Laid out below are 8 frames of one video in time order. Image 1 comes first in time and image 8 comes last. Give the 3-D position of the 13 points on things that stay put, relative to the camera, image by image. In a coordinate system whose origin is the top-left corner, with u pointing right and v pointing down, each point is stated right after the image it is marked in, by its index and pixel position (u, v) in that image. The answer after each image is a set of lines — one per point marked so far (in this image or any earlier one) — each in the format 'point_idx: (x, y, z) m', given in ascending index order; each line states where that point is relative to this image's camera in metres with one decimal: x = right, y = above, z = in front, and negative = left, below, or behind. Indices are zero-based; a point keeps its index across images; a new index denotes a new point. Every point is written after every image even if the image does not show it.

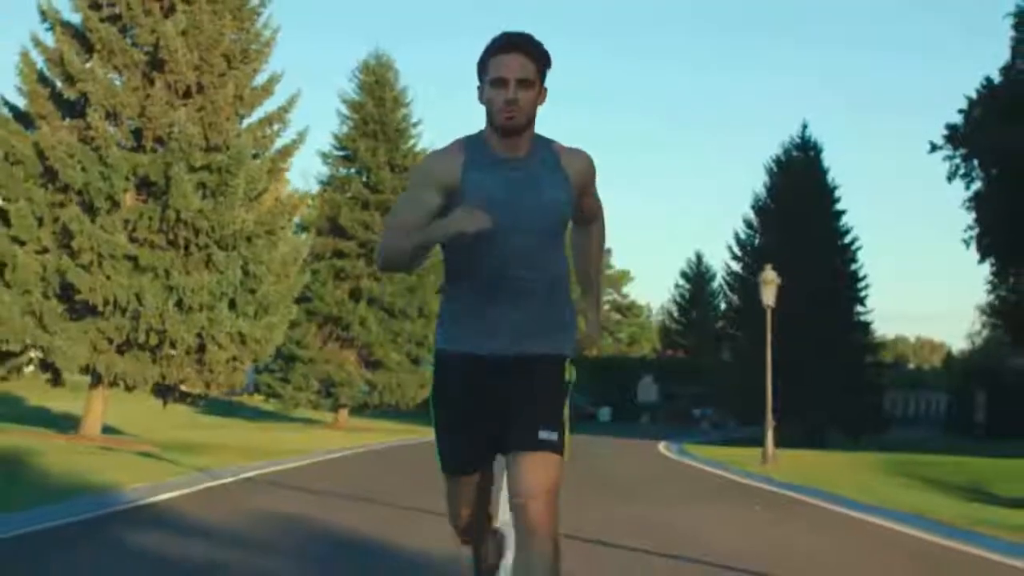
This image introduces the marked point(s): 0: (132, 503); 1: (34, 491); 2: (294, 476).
0: (-3.7, -2.1, +14.6) m
1: (-5.4, -2.3, +16.4) m
2: (-2.8, -2.4, +18.9) m
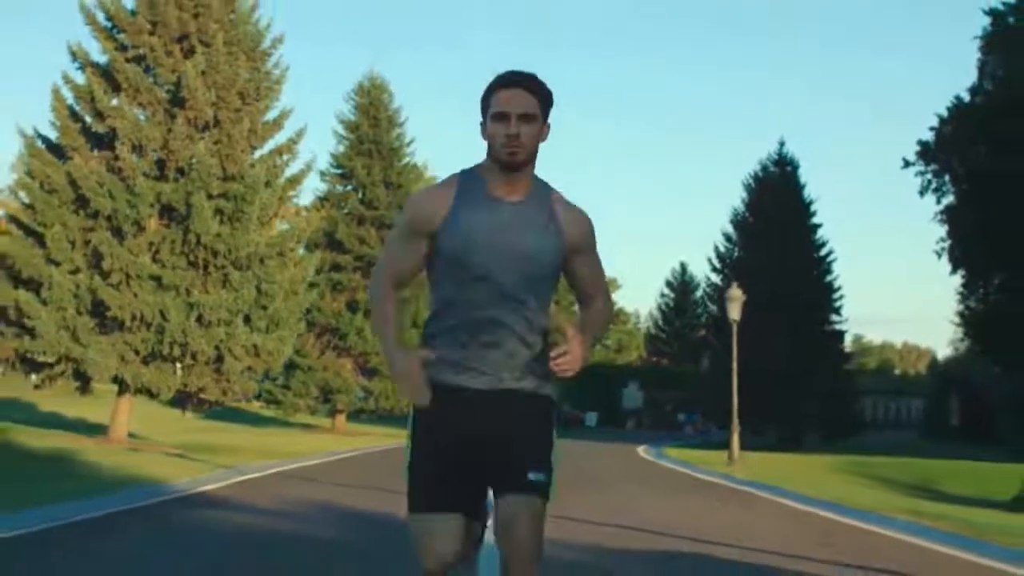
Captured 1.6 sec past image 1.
0: (-3.9, -2.4, +17.4) m
1: (-5.5, -2.6, +19.1) m
2: (-3.0, -2.8, +21.7) m
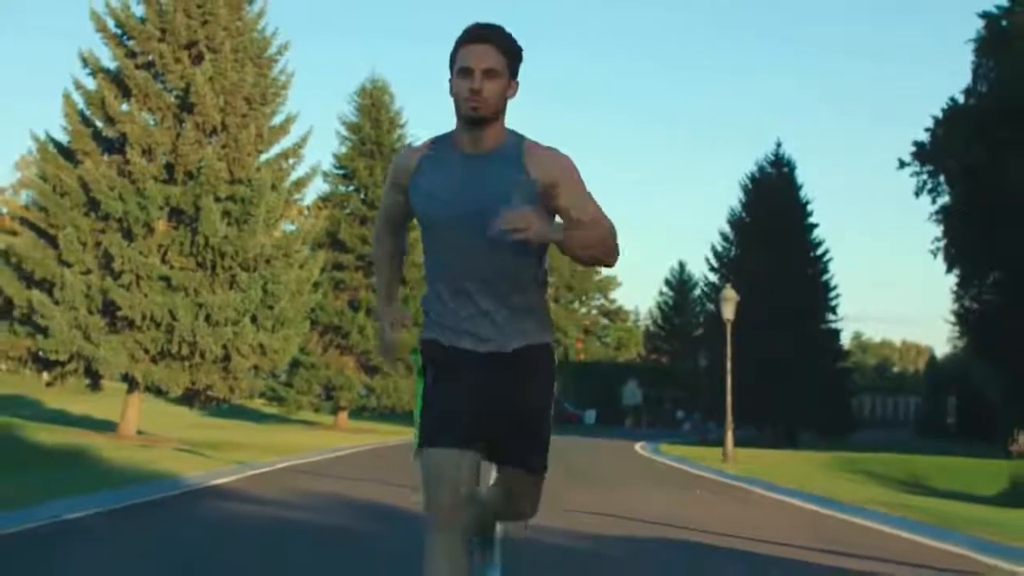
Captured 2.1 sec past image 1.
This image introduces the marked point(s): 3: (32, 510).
0: (-3.9, -2.5, +18.2) m
1: (-5.5, -2.6, +20.0) m
2: (-3.0, -2.8, +22.5) m
3: (-5.3, -2.4, +15.9) m
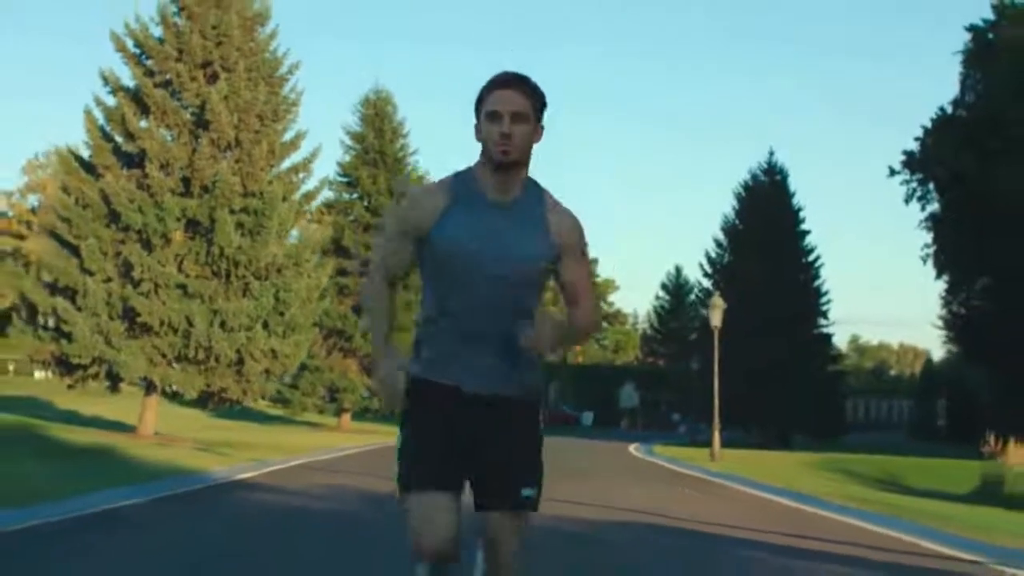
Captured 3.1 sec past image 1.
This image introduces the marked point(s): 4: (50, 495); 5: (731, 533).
0: (-3.9, -2.6, +19.9) m
1: (-5.6, -2.7, +21.6) m
2: (-3.1, -2.9, +24.2) m
3: (-5.3, -2.6, +17.6) m
4: (-5.7, -2.6, +18.1) m
5: (+2.5, -2.7, +16.3) m
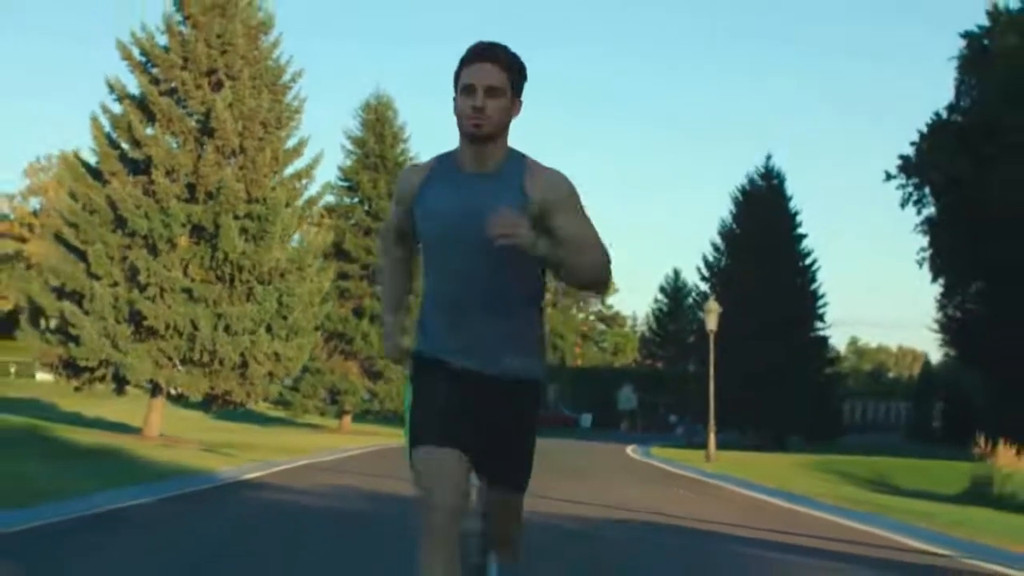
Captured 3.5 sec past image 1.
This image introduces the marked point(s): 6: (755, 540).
0: (-4.0, -2.7, +20.5) m
1: (-5.6, -2.8, +22.3) m
2: (-3.1, -3.0, +24.8) m
3: (-5.3, -2.6, +18.2) m
4: (-5.7, -2.6, +18.7) m
5: (+2.4, -2.8, +16.9) m
6: (+2.6, -2.7, +15.7) m
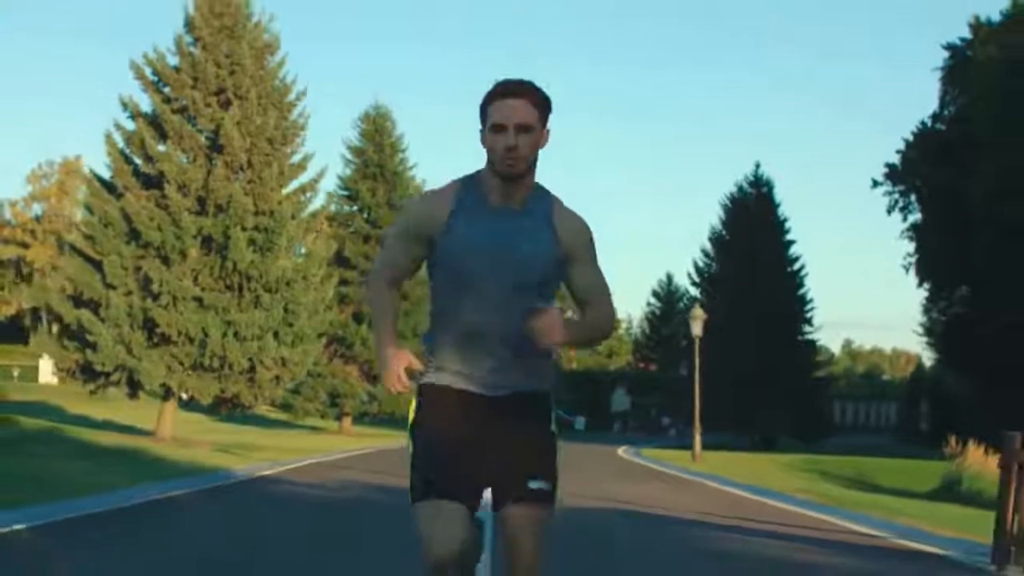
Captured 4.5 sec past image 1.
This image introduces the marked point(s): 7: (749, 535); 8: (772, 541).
0: (-4.0, -2.9, +22.2) m
1: (-5.7, -3.0, +24.0) m
2: (-3.2, -3.2, +26.5) m
3: (-5.4, -2.8, +19.9) m
4: (-5.8, -2.8, +20.4) m
5: (+2.4, -3.0, +18.6) m
6: (+2.6, -2.9, +17.4) m
7: (+2.7, -2.8, +16.4) m
8: (+2.8, -2.7, +15.6) m
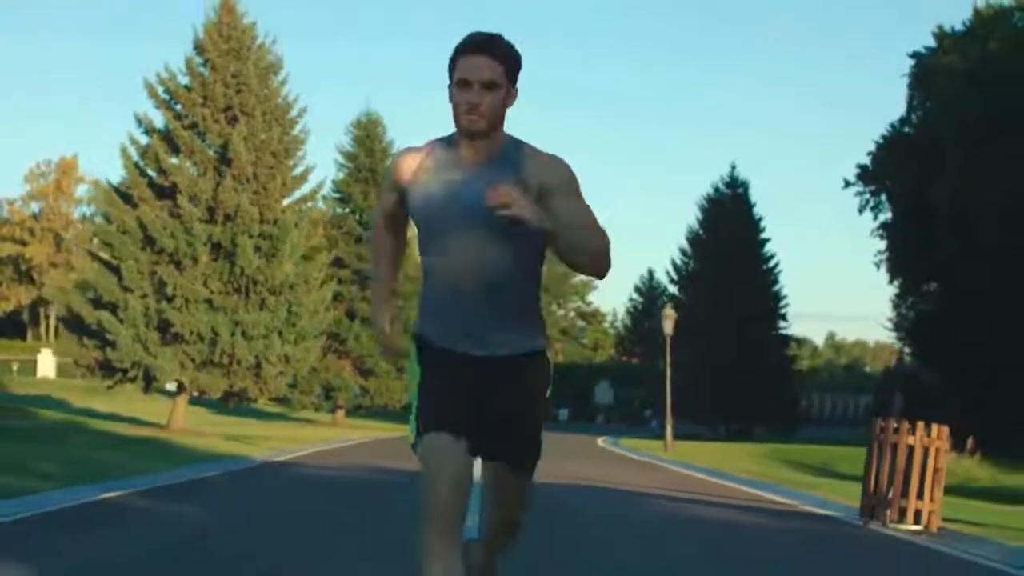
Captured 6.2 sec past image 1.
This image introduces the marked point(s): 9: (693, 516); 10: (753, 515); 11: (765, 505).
0: (-4.3, -3.0, +25.2) m
1: (-5.9, -3.1, +26.9) m
2: (-3.5, -3.3, +29.5) m
3: (-5.6, -3.0, +22.9) m
4: (-6.1, -3.0, +23.4) m
5: (+2.1, -3.1, +21.7) m
6: (+2.4, -3.0, +20.4) m
7: (+2.5, -2.9, +19.4) m
8: (+2.6, -2.9, +18.6) m
9: (+2.1, -2.7, +17.1) m
10: (+2.8, -2.6, +16.9) m
11: (+3.3, -2.9, +18.9) m
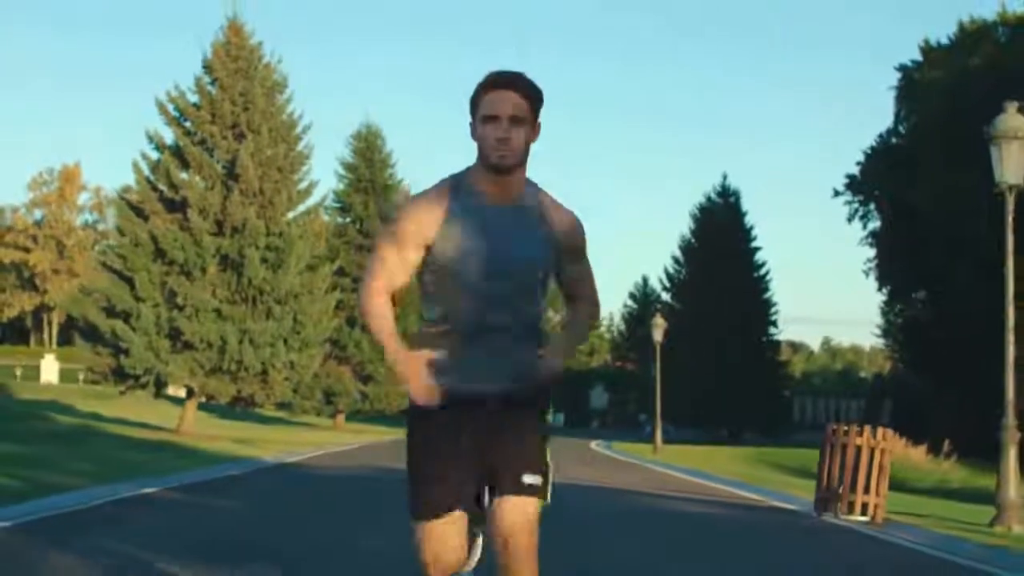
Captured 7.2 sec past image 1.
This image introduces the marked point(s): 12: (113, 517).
0: (-4.4, -3.2, +26.8) m
1: (-6.0, -3.4, +28.5) m
2: (-3.6, -3.6, +31.1) m
3: (-5.7, -3.2, +24.5) m
4: (-6.1, -3.2, +25.0) m
5: (+2.1, -3.3, +23.3) m
6: (+2.3, -3.2, +22.1) m
7: (+2.4, -3.1, +21.0) m
8: (+2.5, -3.1, +20.2) m
9: (+2.1, -2.9, +18.7) m
10: (+2.7, -2.8, +18.6) m
11: (+3.3, -3.1, +20.5) m
12: (-5.1, -2.9, +18.5) m
